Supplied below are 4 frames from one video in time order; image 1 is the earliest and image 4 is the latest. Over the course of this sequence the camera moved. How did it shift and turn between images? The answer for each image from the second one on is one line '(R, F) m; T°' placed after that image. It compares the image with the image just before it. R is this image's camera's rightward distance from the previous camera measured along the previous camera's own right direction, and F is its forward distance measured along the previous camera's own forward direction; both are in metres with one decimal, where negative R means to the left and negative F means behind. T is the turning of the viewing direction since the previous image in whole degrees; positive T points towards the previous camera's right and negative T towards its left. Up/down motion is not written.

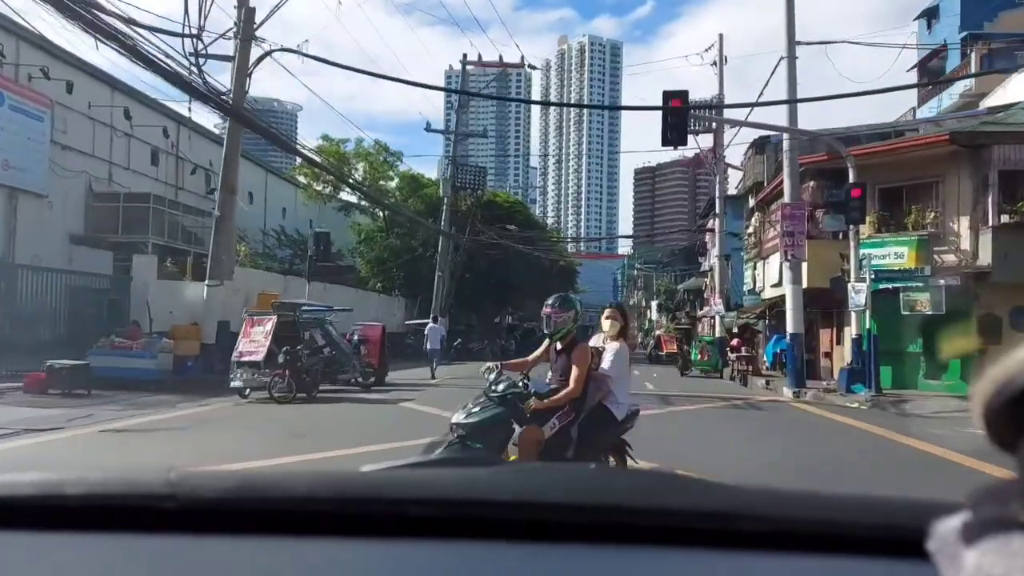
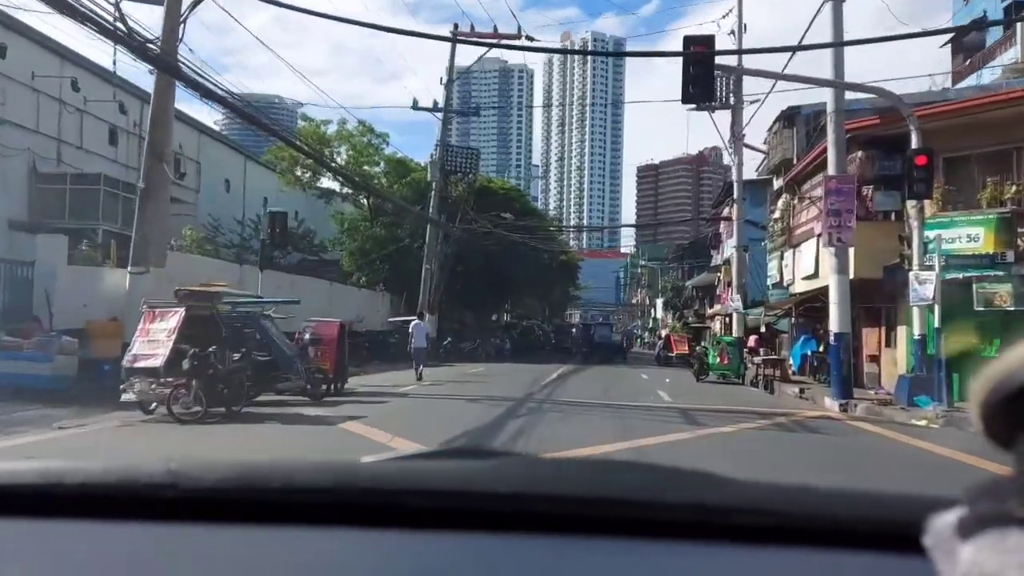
(+0.2, +2.7) m; 0°
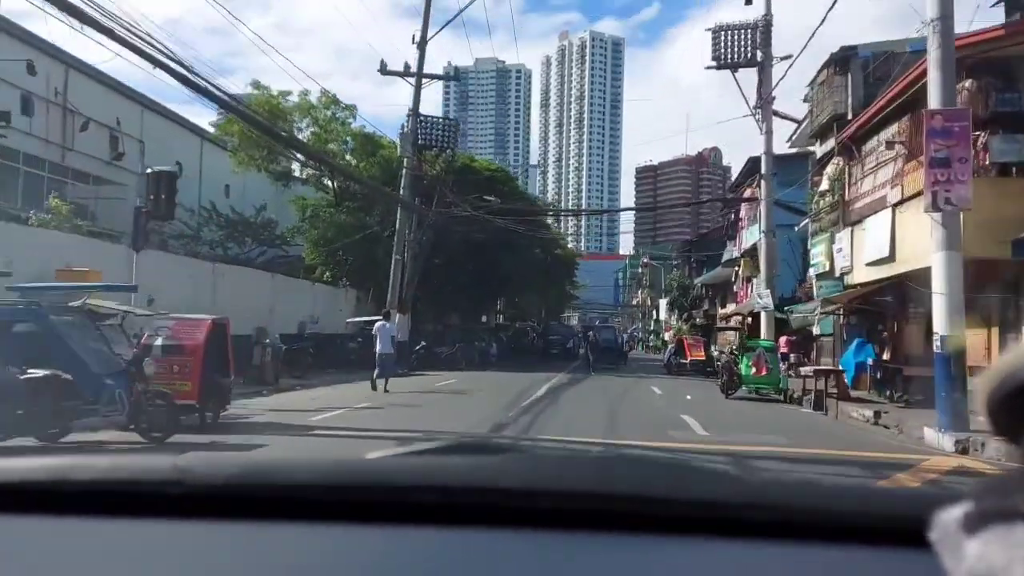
(+0.4, +4.0) m; 0°
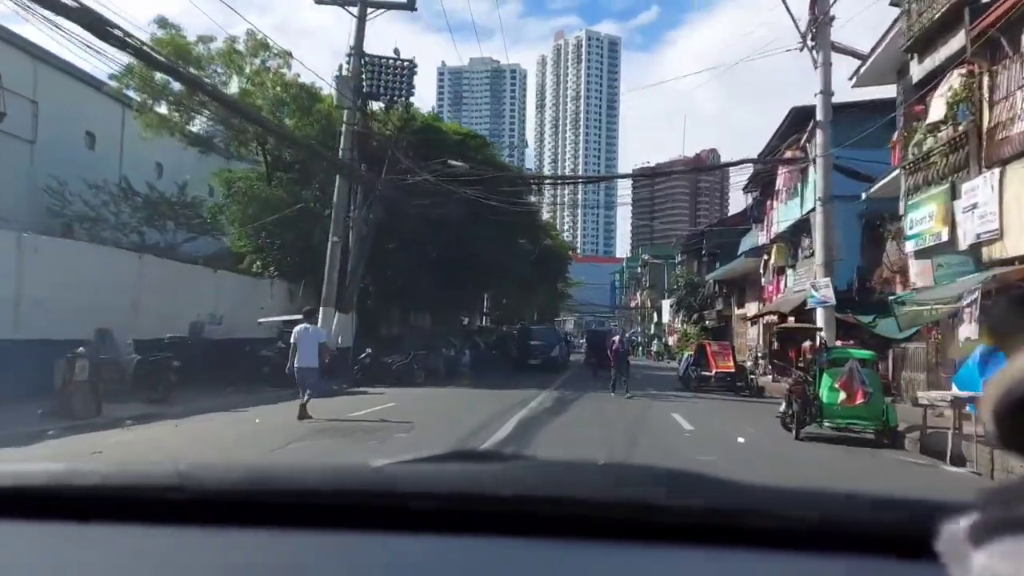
(+0.5, +5.2) m; 0°
